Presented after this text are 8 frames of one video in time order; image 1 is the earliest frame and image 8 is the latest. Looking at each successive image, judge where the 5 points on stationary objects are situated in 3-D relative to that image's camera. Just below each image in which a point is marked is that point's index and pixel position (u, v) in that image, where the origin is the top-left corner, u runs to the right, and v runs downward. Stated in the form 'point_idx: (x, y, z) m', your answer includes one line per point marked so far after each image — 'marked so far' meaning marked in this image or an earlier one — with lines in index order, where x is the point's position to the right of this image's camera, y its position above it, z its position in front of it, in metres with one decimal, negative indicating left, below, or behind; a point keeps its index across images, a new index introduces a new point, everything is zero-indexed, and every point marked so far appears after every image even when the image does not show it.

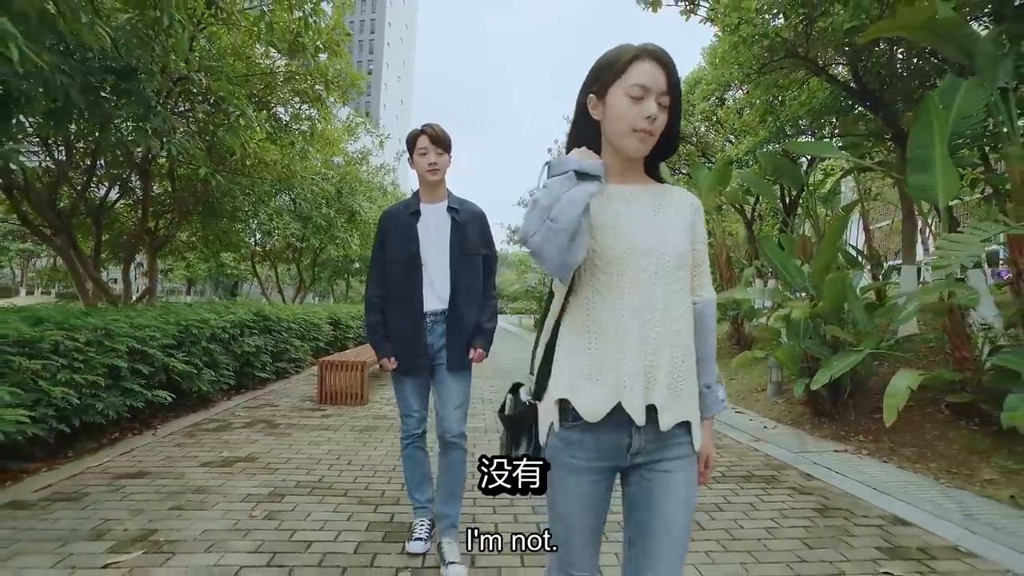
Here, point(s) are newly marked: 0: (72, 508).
0: (-2.4, -1.2, +3.5) m
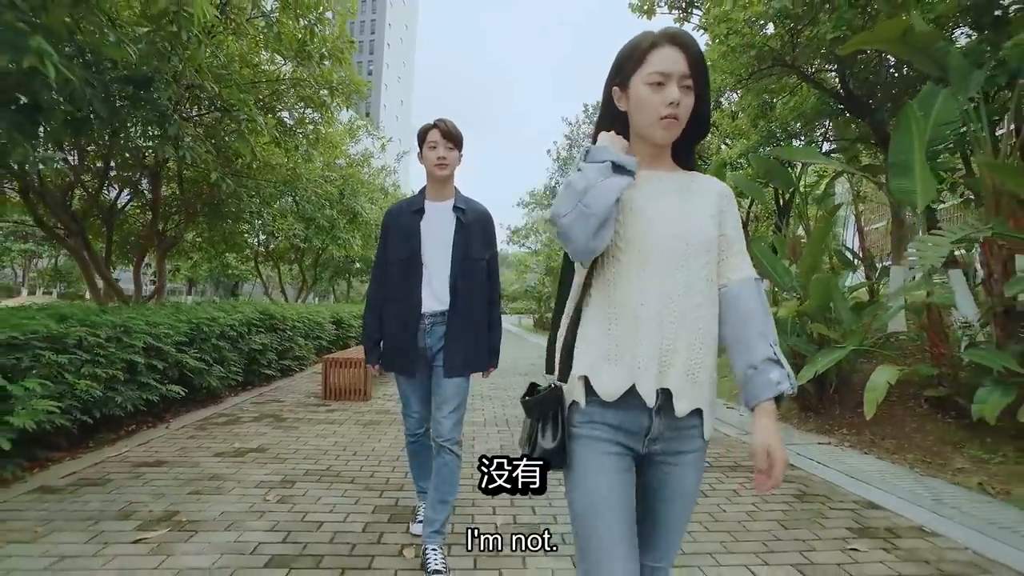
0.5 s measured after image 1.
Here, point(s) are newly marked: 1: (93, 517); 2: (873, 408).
0: (-2.4, -1.2, +3.8) m
1: (-2.1, -1.2, +3.3) m
2: (+2.8, -0.9, +5.1) m
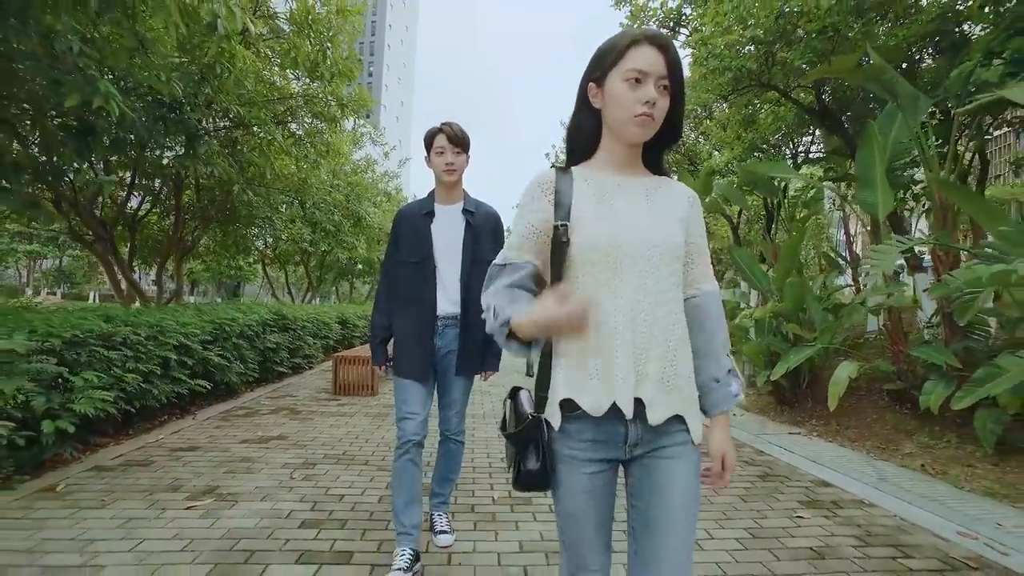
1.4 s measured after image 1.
0: (-2.4, -1.2, +4.3) m
1: (-2.1, -1.2, +3.9) m
2: (+2.8, -1.0, +5.6) m
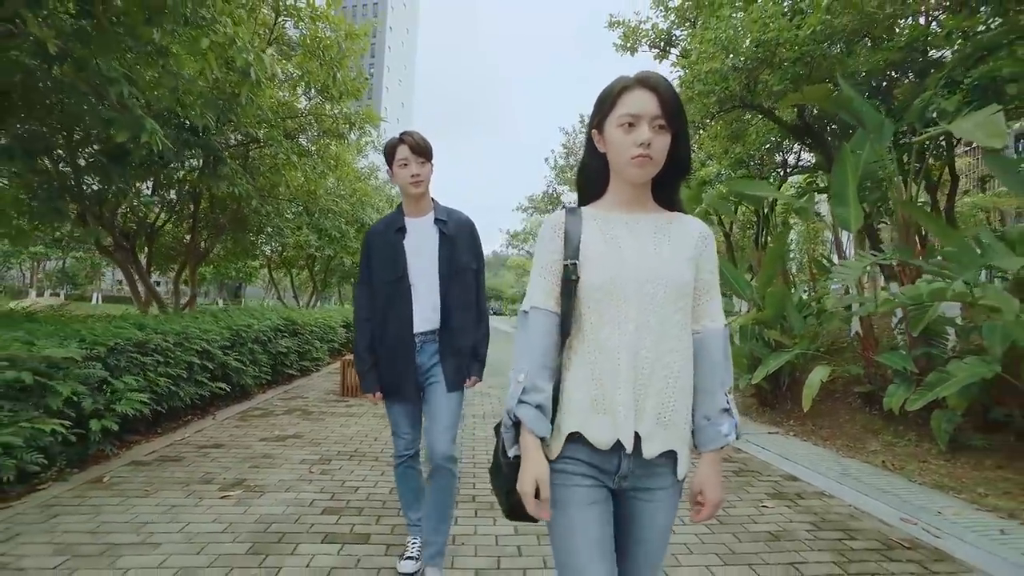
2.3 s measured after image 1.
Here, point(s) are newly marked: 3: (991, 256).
0: (-2.4, -1.3, +4.8) m
1: (-2.2, -1.3, +4.3) m
2: (+2.8, -1.1, +6.1) m
3: (+3.2, +0.2, +4.4) m
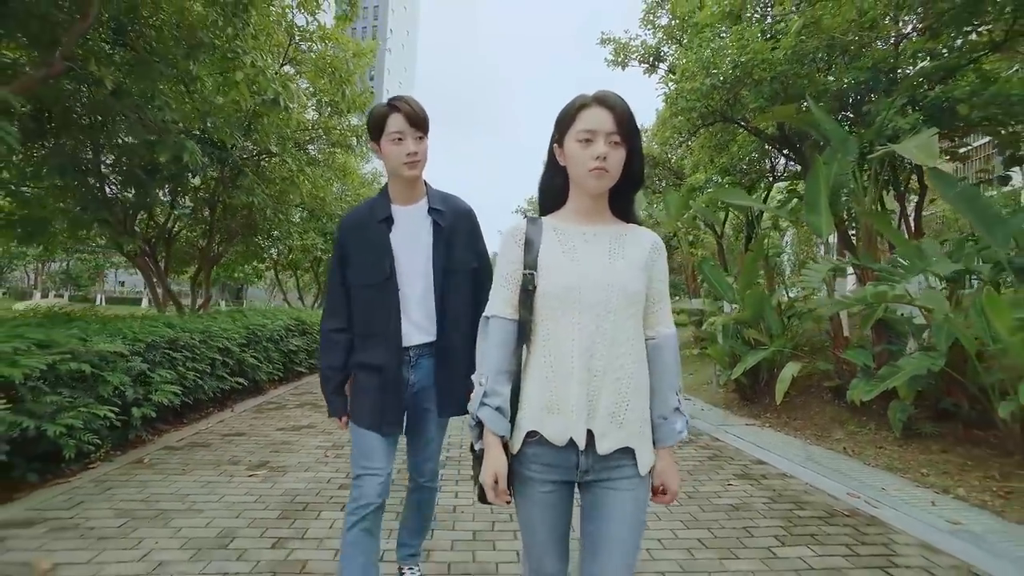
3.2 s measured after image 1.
0: (-2.5, -1.3, +5.3) m
1: (-2.2, -1.3, +4.9) m
2: (+2.7, -1.1, +6.6) m
3: (+3.2, +0.2, +4.9) m
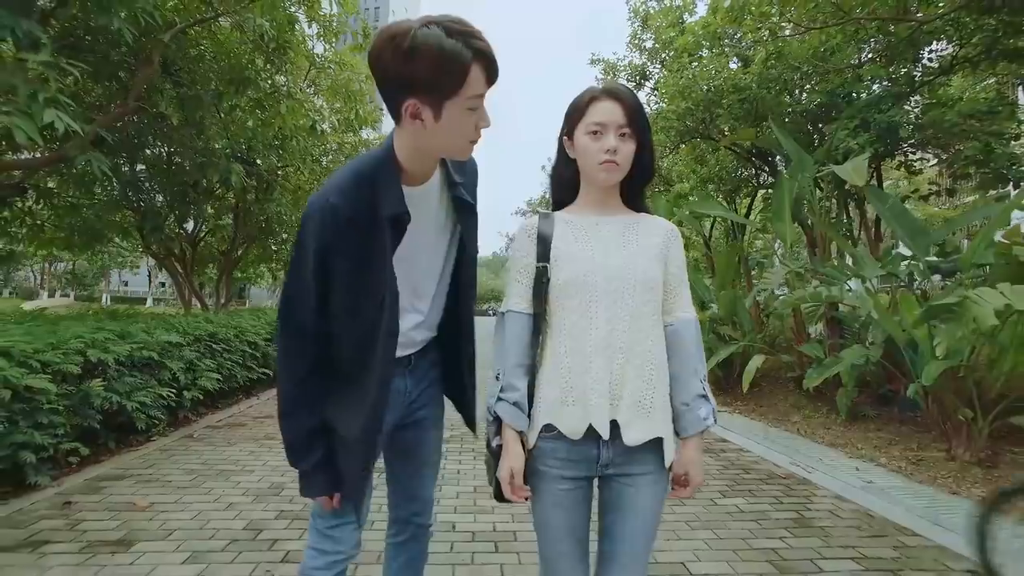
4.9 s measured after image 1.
0: (-2.5, -1.3, +6.1) m
1: (-2.2, -1.3, +5.7) m
2: (+2.7, -1.1, +7.4) m
3: (+3.1, +0.2, +5.7) m
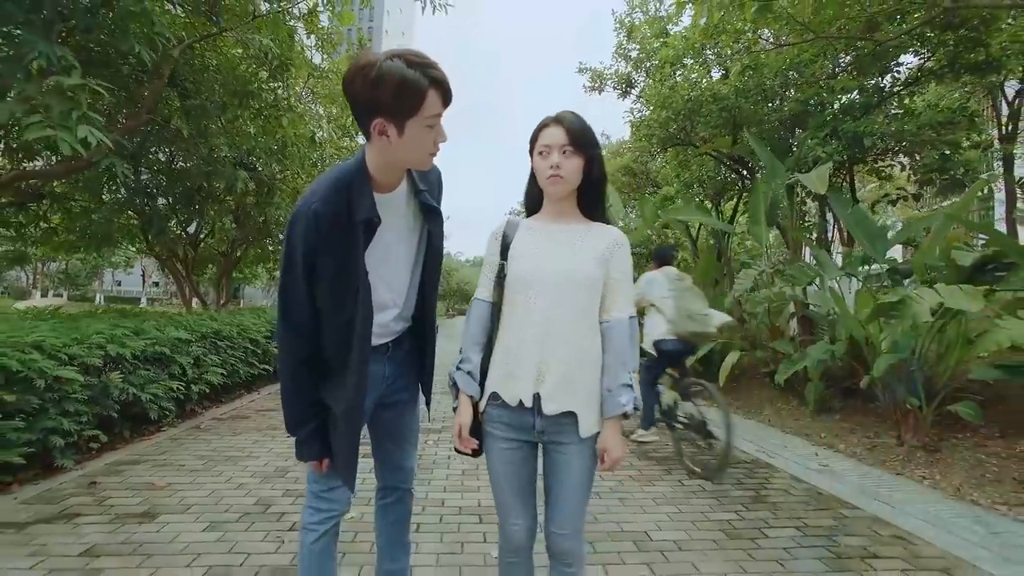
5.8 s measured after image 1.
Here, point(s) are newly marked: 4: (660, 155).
0: (-2.6, -1.3, +6.5) m
1: (-2.4, -1.3, +6.1) m
2: (+2.5, -1.1, +7.8) m
3: (+3.0, +0.2, +6.2) m
4: (+2.5, +2.2, +11.0) m
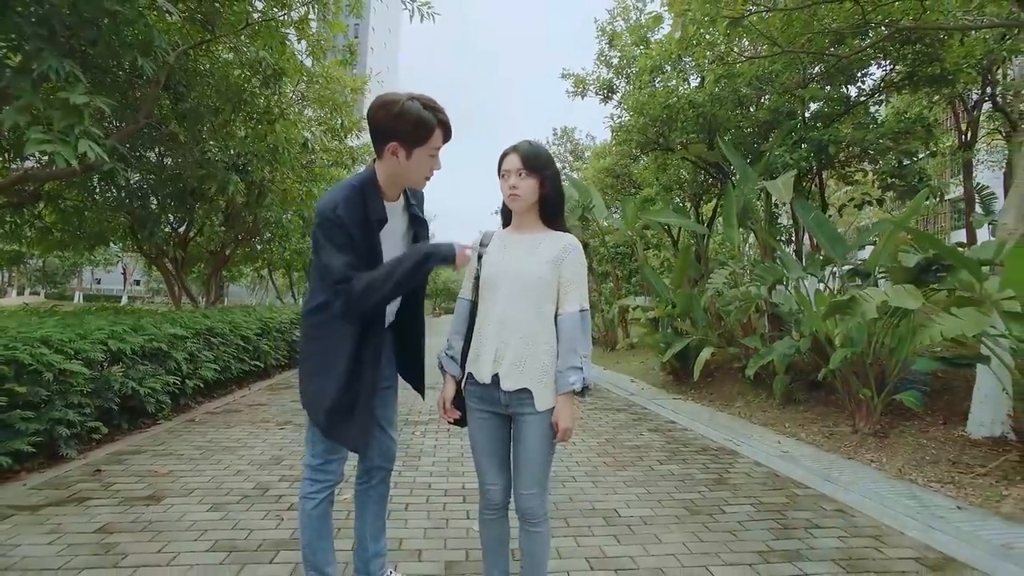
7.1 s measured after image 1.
0: (-2.8, -1.3, +6.7) m
1: (-2.5, -1.3, +6.3) m
2: (+2.3, -1.1, +8.2) m
3: (+2.8, +0.2, +6.5) m
4: (+2.2, +2.2, +11.3) m
